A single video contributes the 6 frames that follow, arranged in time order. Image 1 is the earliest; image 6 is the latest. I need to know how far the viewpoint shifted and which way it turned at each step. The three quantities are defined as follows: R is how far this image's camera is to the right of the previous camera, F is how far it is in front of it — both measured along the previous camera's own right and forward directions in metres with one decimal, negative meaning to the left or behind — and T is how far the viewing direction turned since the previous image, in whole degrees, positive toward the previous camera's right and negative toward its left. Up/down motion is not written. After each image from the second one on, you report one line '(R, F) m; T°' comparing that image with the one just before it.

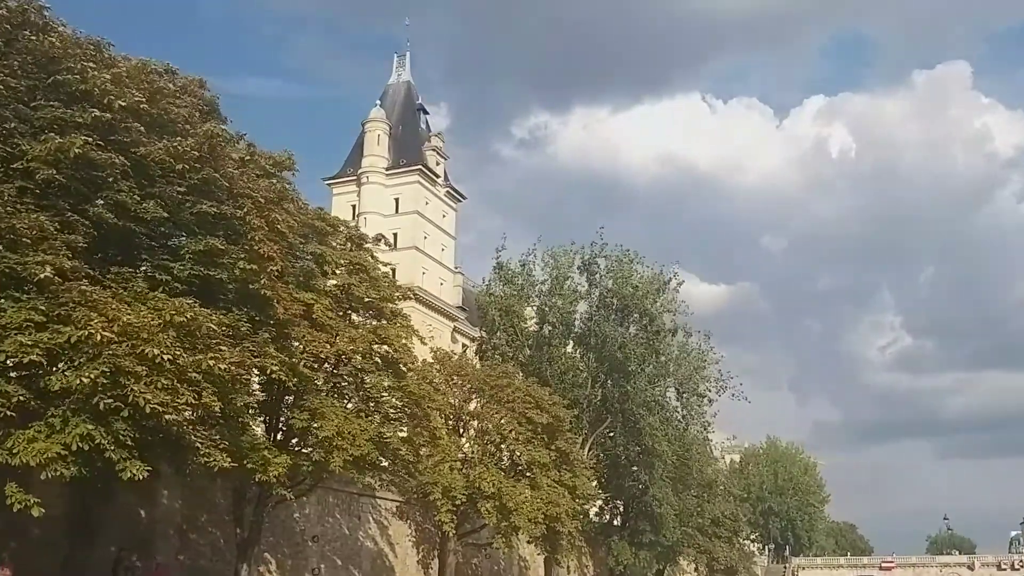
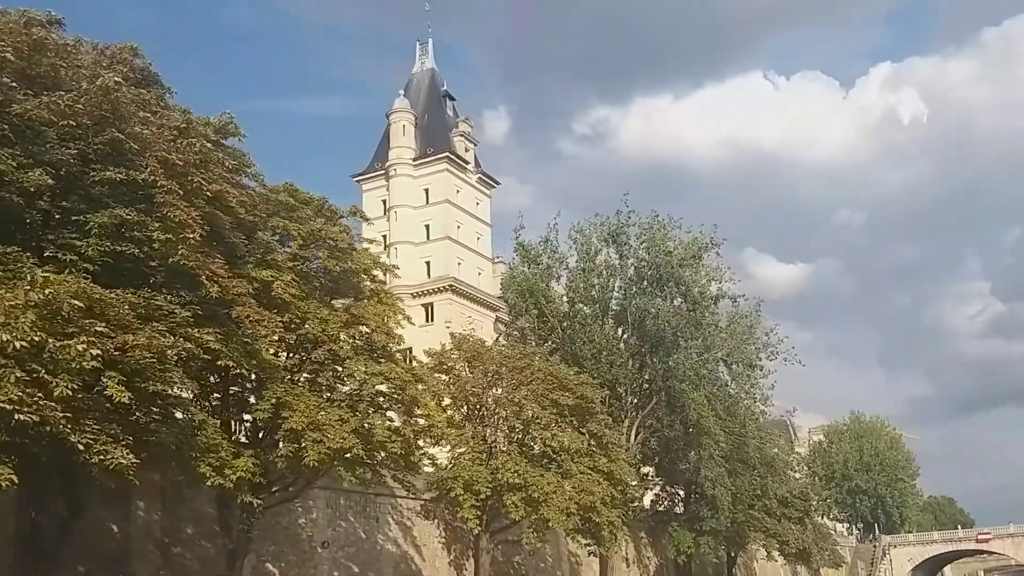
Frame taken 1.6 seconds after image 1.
(+1.9, +2.9) m; -4°
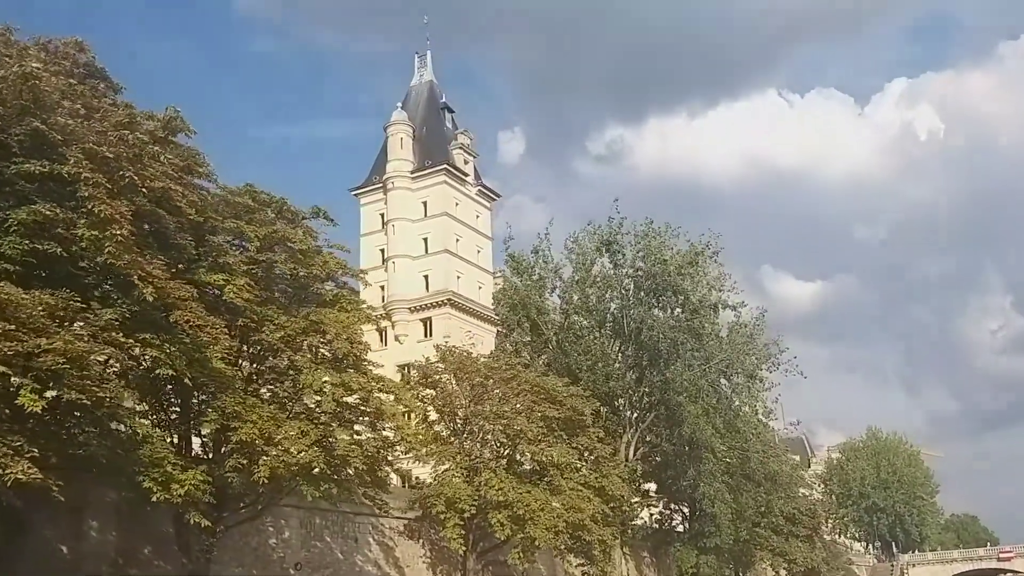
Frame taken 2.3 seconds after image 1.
(+1.0, +1.3) m; -1°
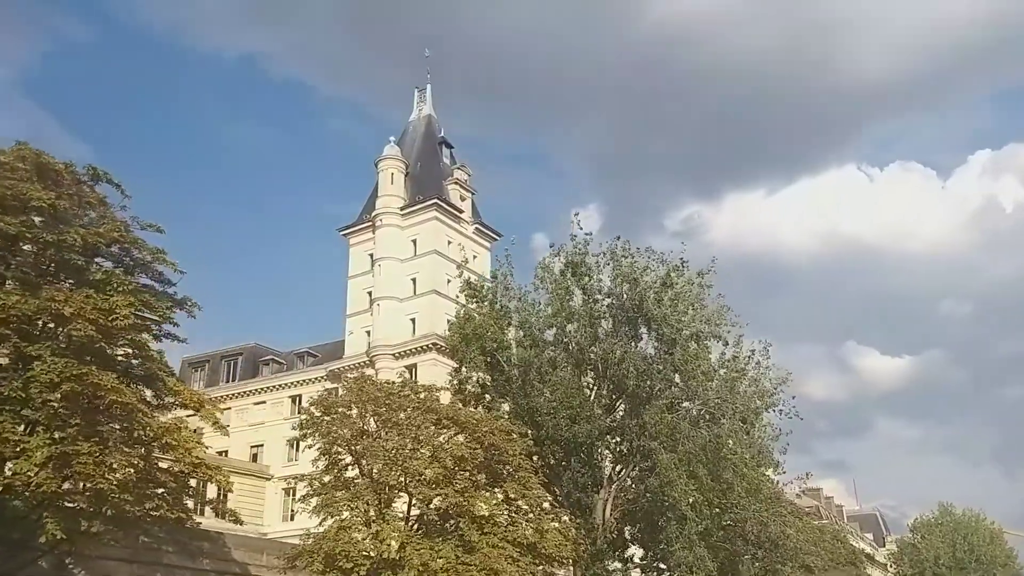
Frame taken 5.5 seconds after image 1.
(+4.5, +5.7) m; -4°
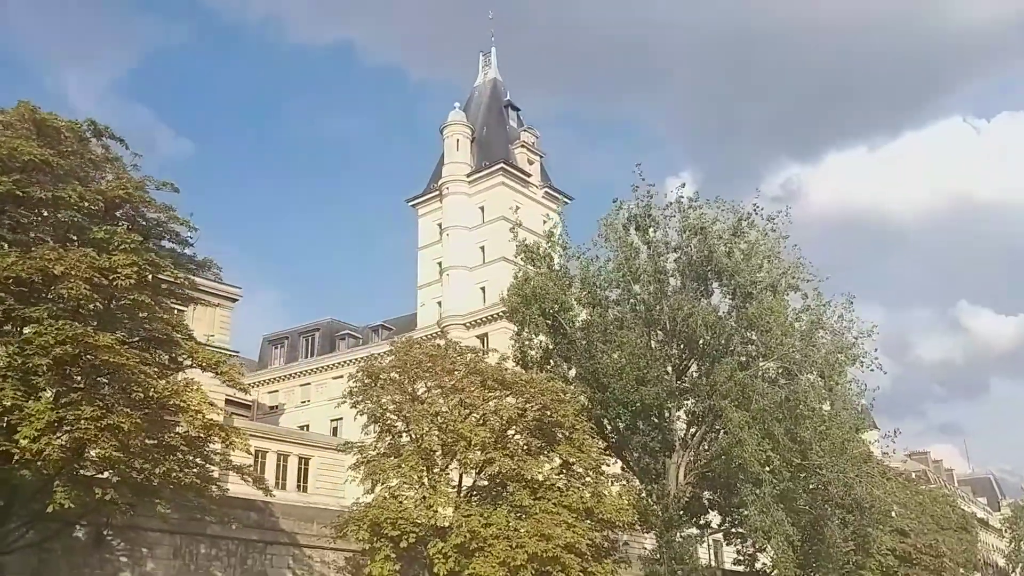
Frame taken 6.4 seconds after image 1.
(+1.2, +1.5) m; -6°
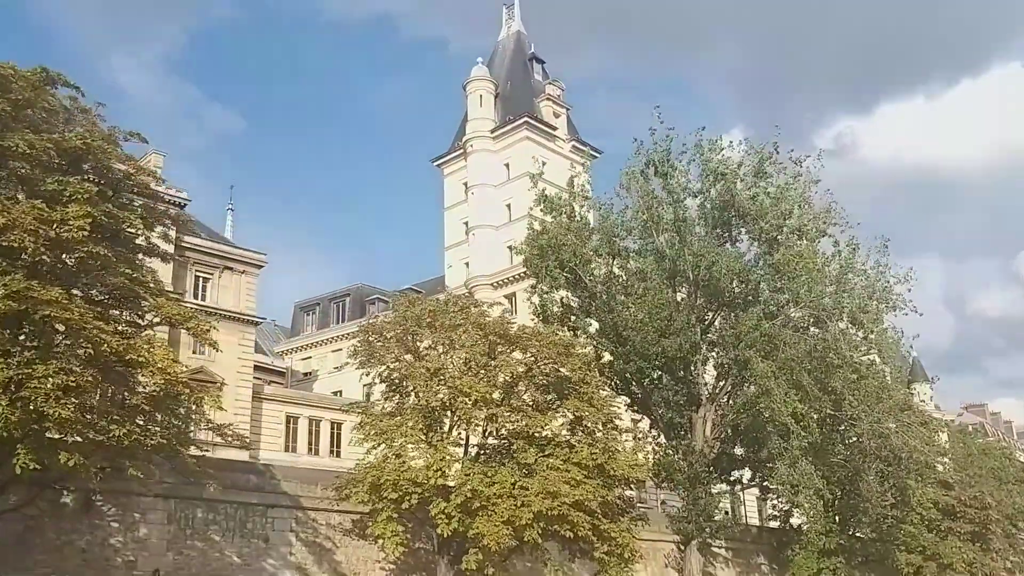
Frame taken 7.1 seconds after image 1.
(+1.2, +1.2) m; -3°
